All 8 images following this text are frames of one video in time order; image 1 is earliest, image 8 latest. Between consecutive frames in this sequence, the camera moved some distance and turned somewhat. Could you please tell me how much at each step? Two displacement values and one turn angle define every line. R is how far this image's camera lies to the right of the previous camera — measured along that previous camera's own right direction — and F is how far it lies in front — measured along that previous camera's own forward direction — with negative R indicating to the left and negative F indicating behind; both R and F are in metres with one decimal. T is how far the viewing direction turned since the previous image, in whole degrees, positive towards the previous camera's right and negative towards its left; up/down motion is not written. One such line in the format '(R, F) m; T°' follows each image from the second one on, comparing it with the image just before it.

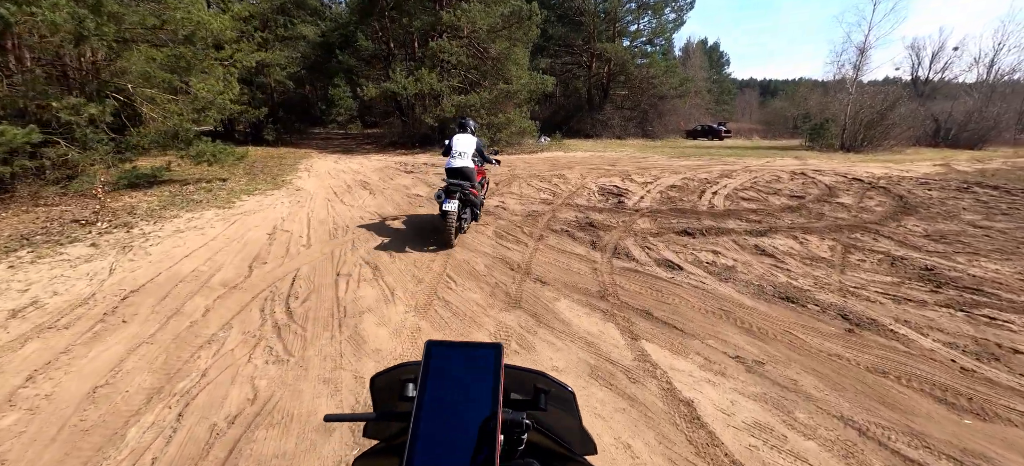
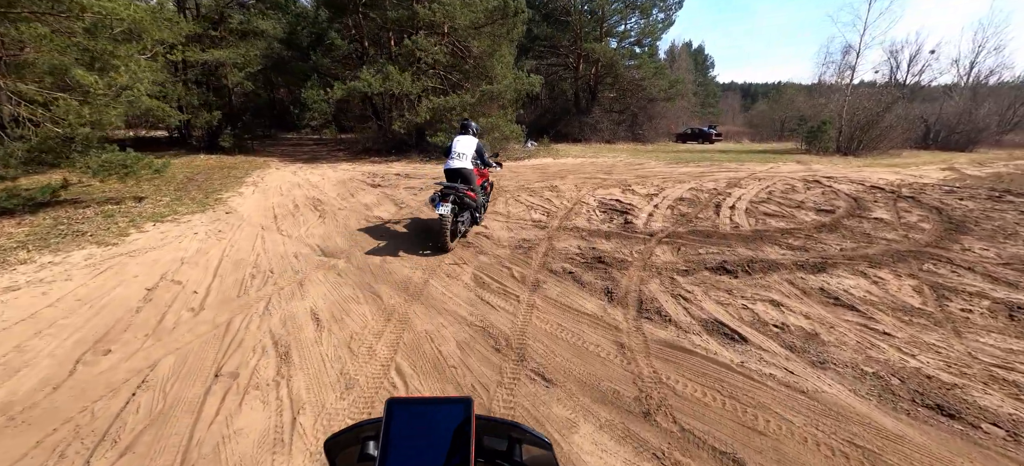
(0.0, +1.7) m; +2°
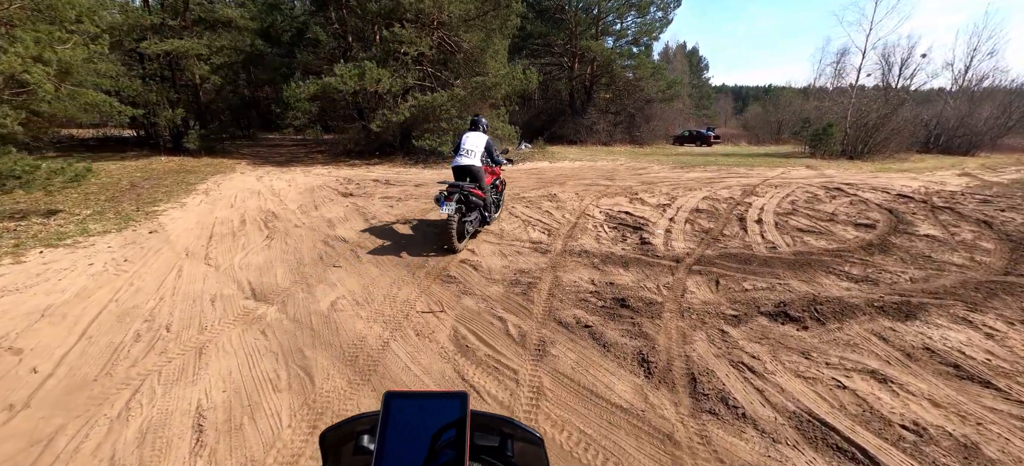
(0.0, +1.4) m; +1°
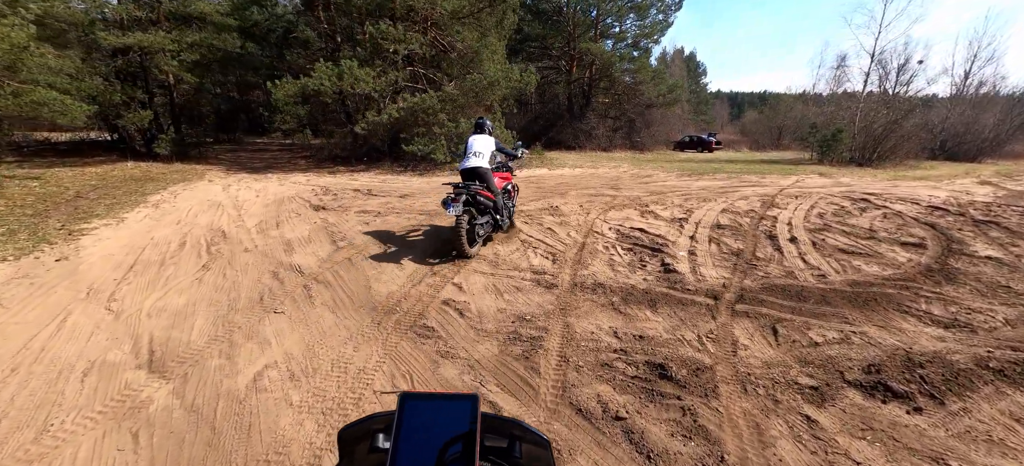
(0.0, +1.1) m; +1°
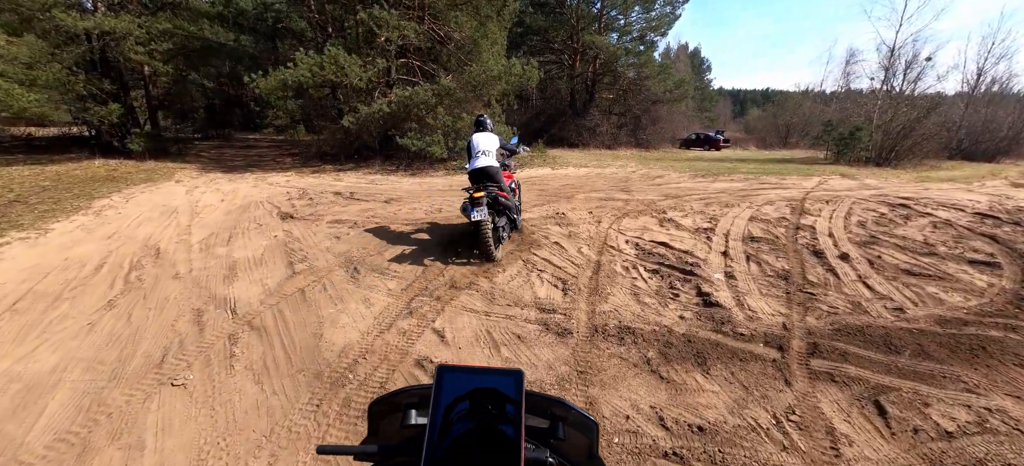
(0.0, +1.1) m; 0°
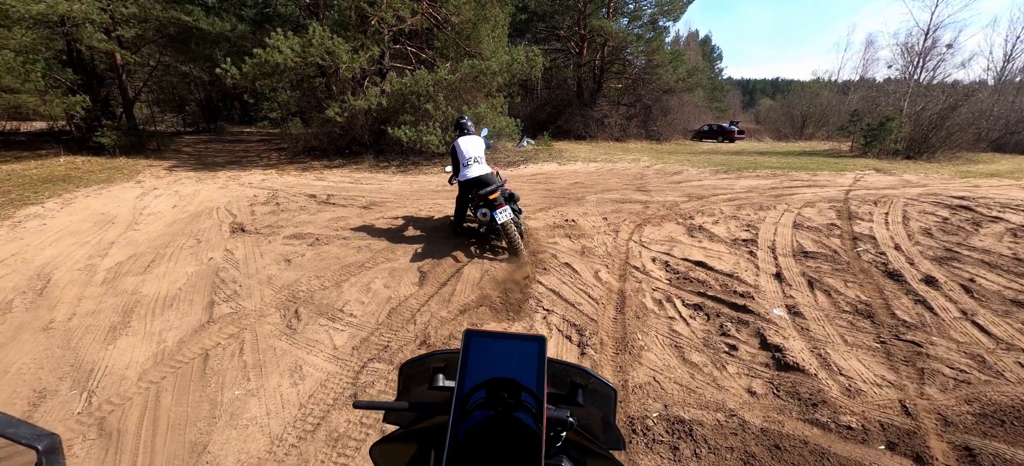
(+0.1, +1.2) m; -1°
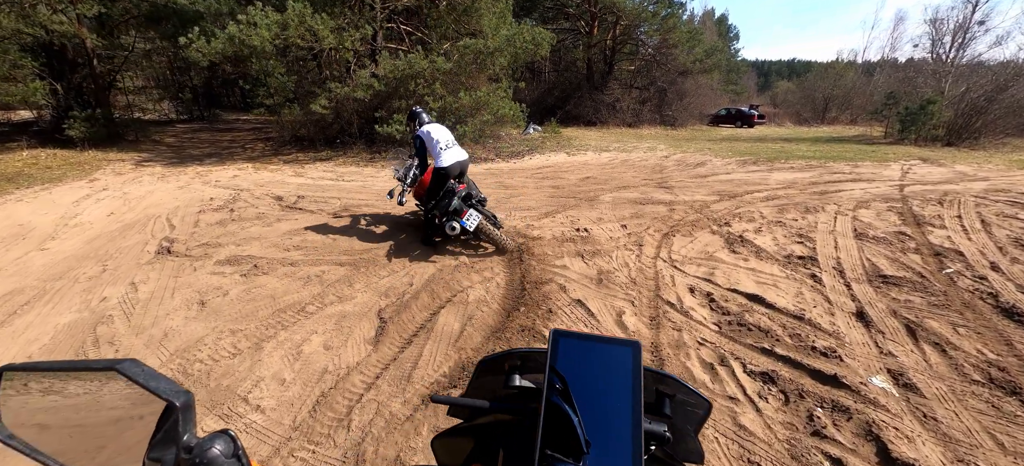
(+0.1, +1.2) m; -1°
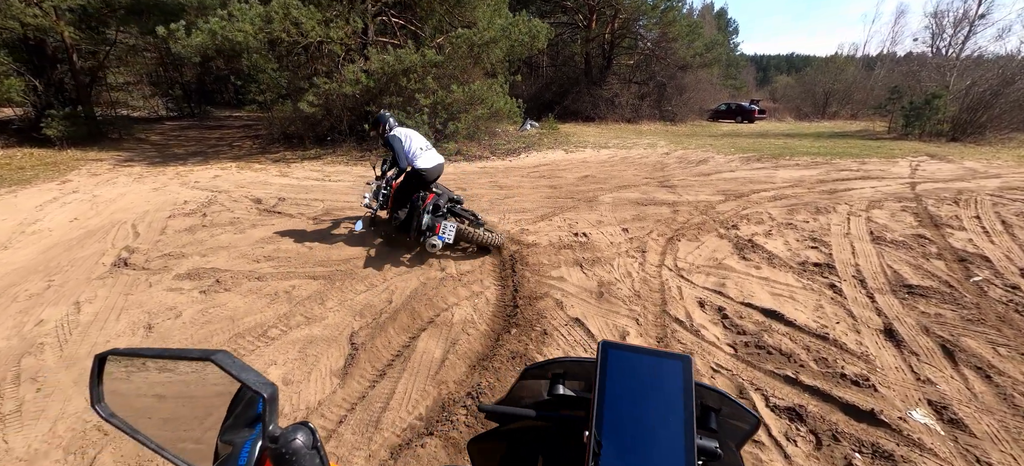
(+0.1, +0.4) m; 0°
